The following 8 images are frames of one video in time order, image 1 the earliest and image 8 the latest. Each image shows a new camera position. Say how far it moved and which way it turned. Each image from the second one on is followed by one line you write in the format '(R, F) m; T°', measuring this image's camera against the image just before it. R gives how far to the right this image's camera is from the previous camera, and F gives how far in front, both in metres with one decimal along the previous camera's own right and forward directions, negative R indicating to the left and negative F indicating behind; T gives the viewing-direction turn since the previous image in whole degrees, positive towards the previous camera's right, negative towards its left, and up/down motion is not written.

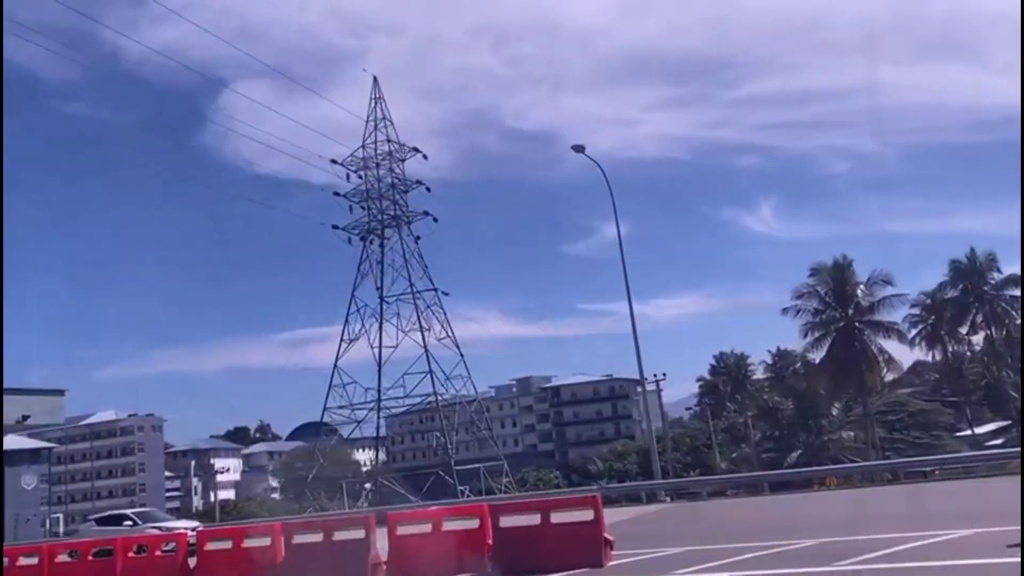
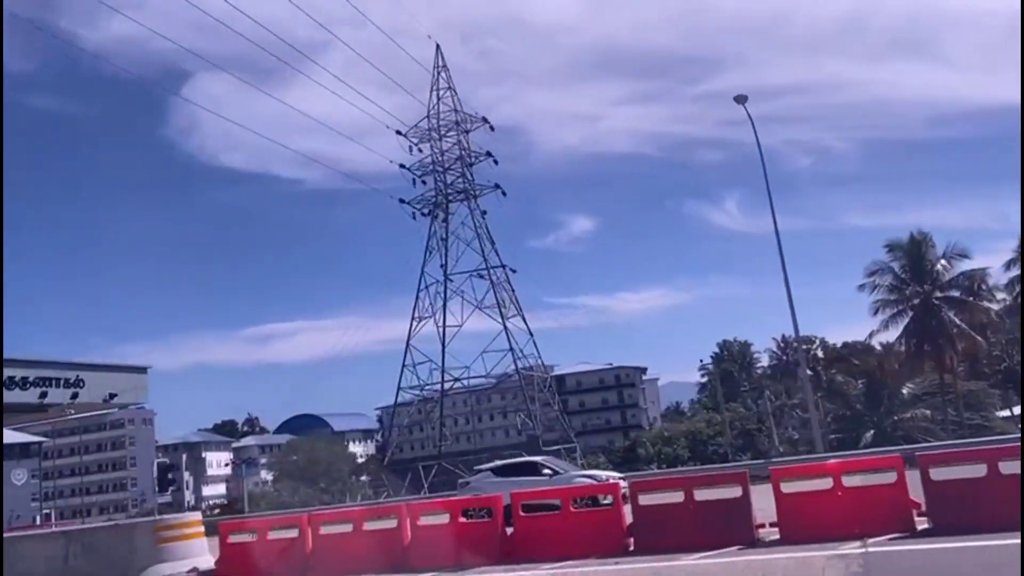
(-1.7, +0.7) m; +2°
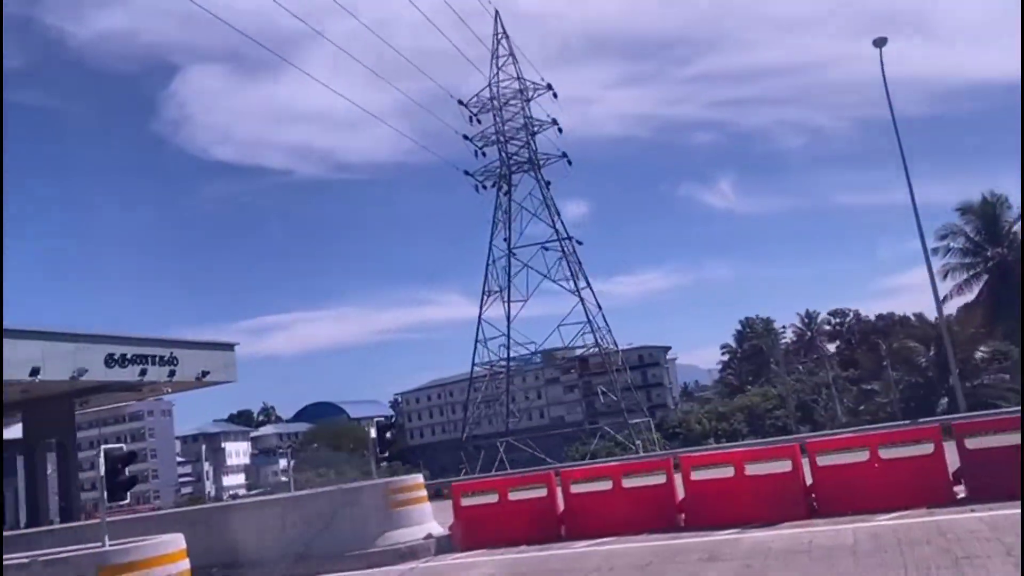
(-1.2, +0.4) m; 0°
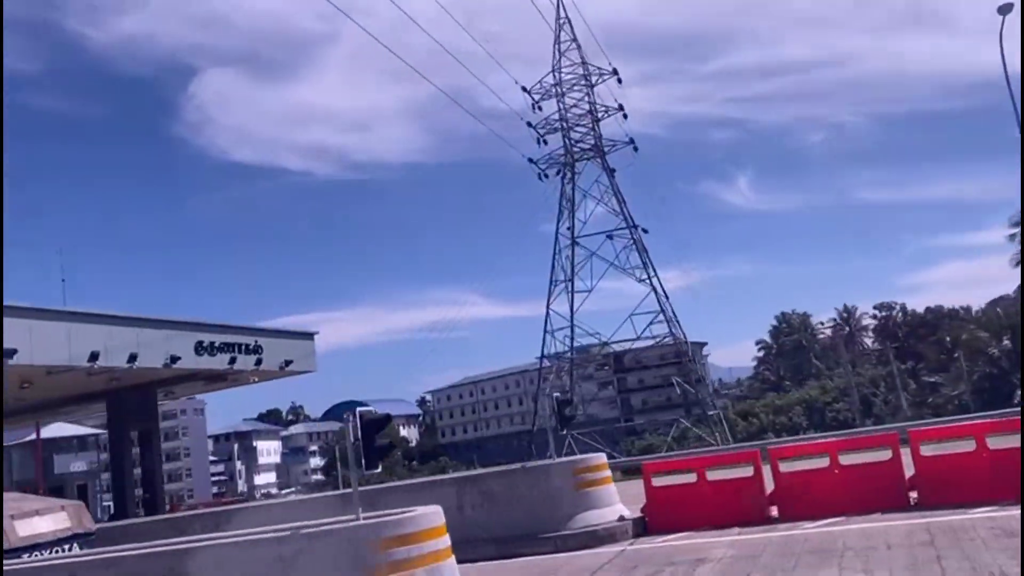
(-0.8, +0.3) m; -1°
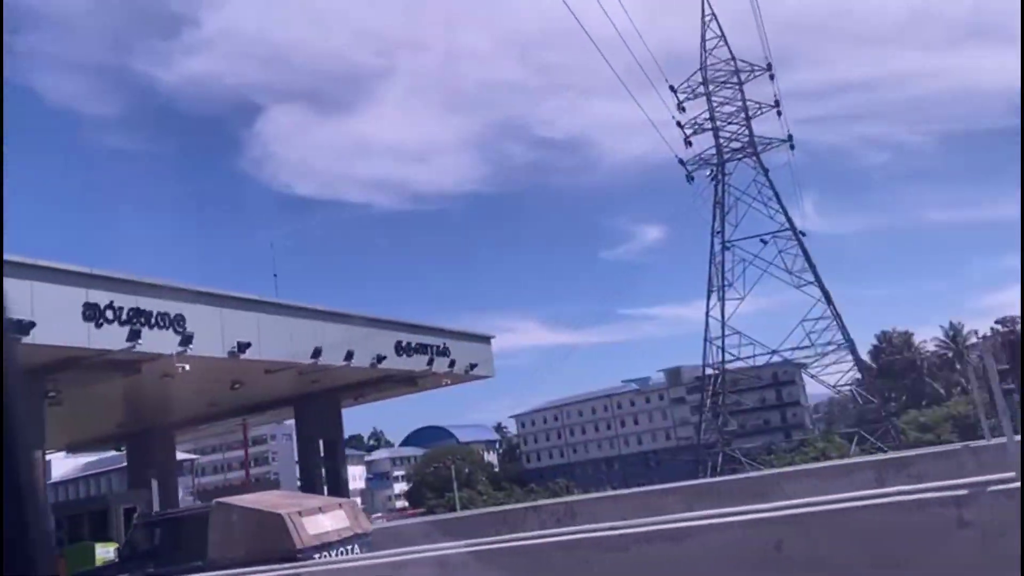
(-1.4, +0.6) m; -3°
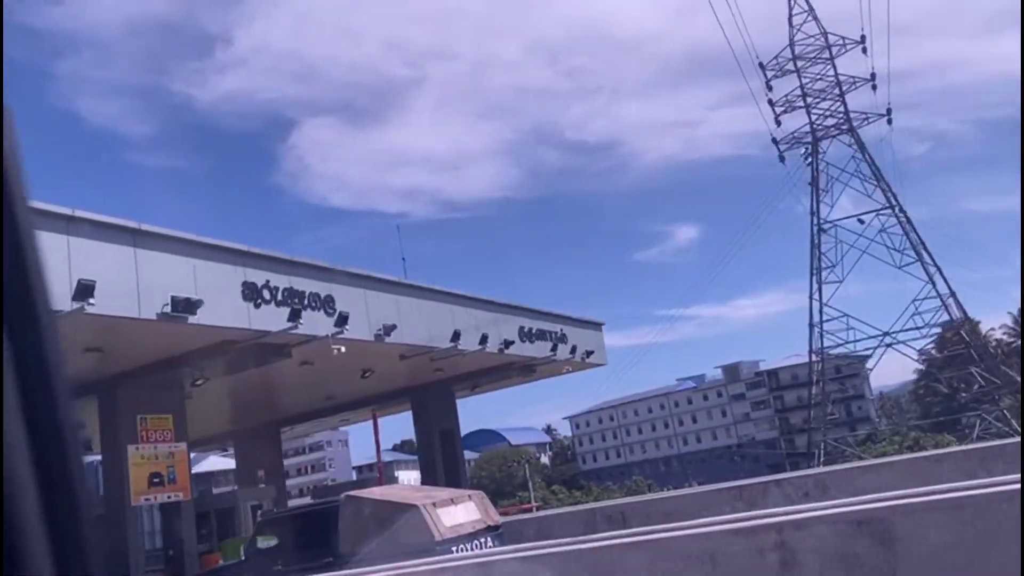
(-0.8, +0.4) m; -2°
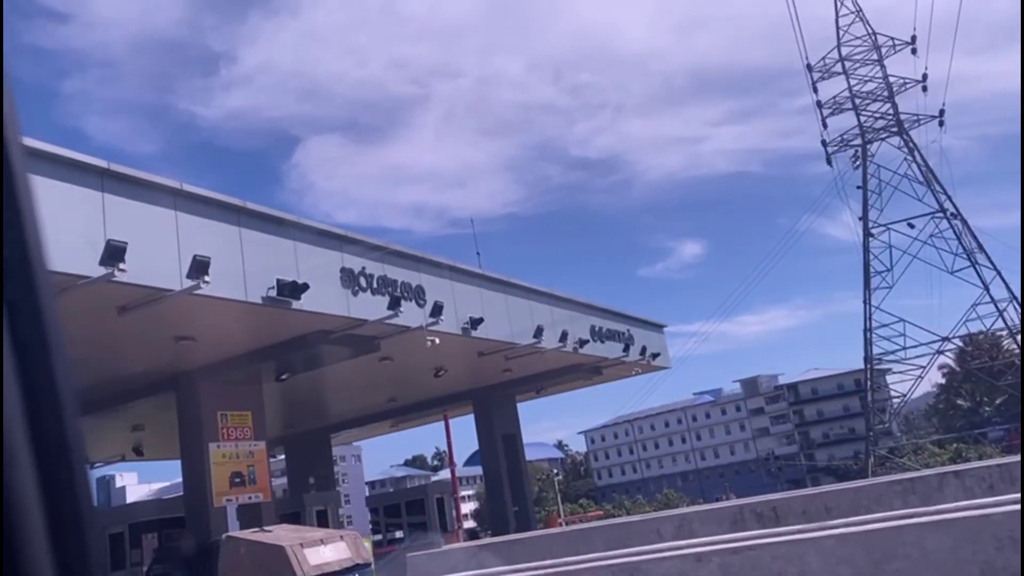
(-0.5, +0.3) m; 0°
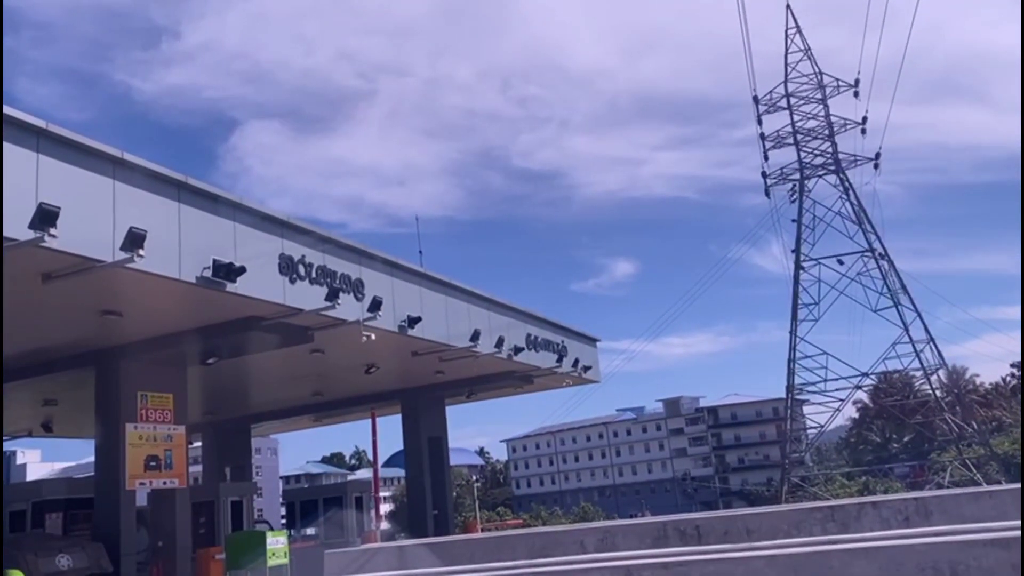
(-0.1, +0.1) m; +4°
